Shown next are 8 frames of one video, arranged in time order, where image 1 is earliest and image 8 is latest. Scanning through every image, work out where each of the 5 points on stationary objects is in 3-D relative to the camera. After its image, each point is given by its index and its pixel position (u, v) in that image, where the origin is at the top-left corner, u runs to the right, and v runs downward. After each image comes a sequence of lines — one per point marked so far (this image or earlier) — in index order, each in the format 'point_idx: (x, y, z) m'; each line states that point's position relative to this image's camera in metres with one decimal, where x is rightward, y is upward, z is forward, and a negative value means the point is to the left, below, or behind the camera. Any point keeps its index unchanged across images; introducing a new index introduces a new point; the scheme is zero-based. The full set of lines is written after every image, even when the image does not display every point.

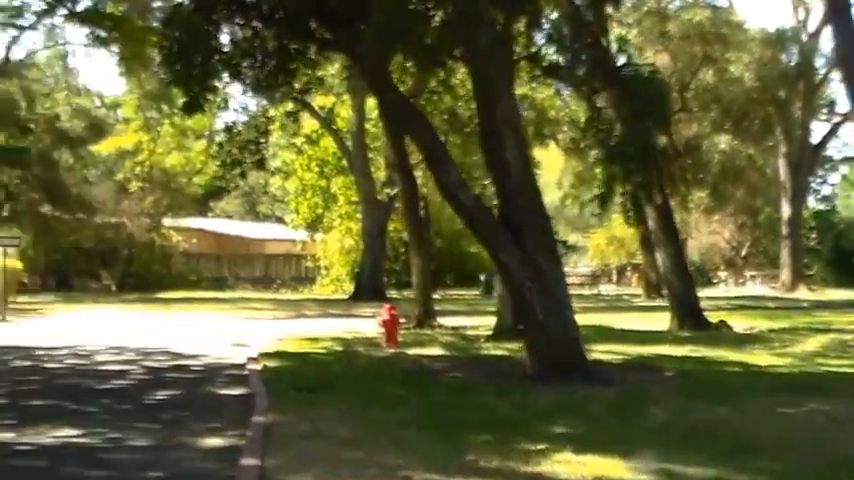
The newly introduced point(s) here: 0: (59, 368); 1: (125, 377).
0: (-4.4, -1.5, +17.5) m
1: (-3.4, -1.5, +16.3) m
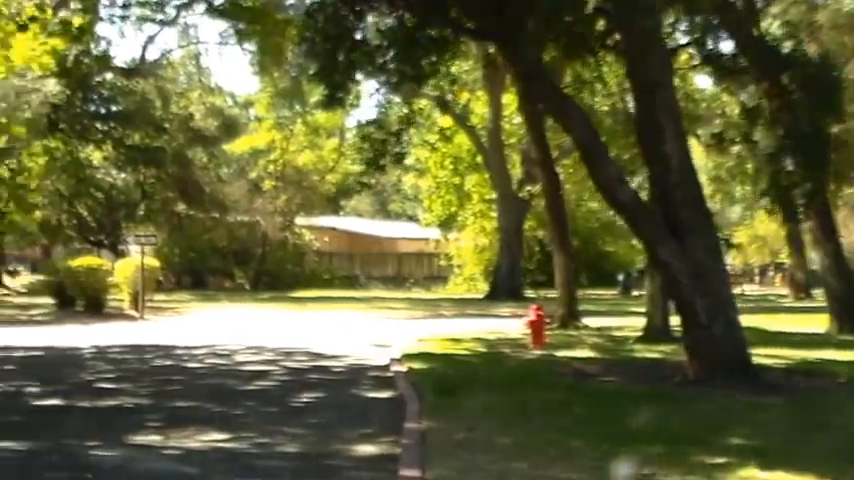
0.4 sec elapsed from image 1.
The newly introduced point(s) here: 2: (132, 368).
0: (-2.7, -1.5, +17.2) m
1: (-1.7, -1.5, +15.8) m
2: (-3.4, -1.5, +17.0) m
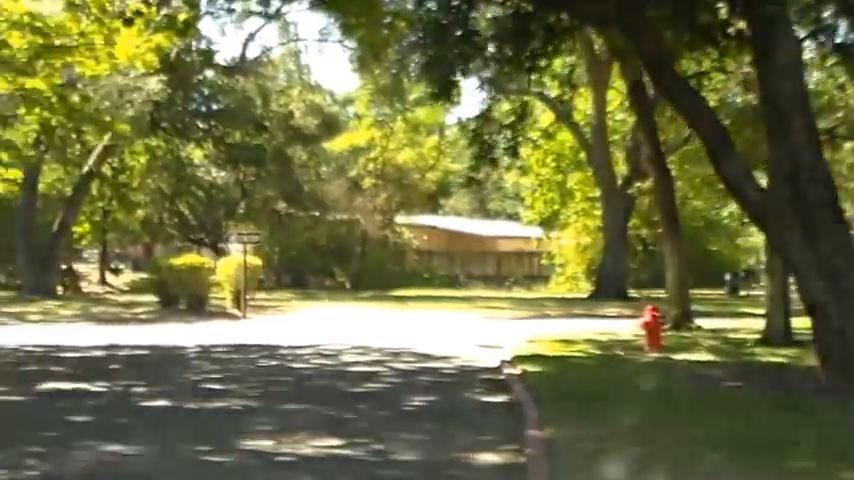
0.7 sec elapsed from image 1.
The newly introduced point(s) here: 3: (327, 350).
0: (-1.4, -1.5, +16.8) m
1: (-0.5, -1.5, +15.4) m
2: (-2.1, -1.5, +16.7) m
3: (-1.3, -1.5, +19.7) m
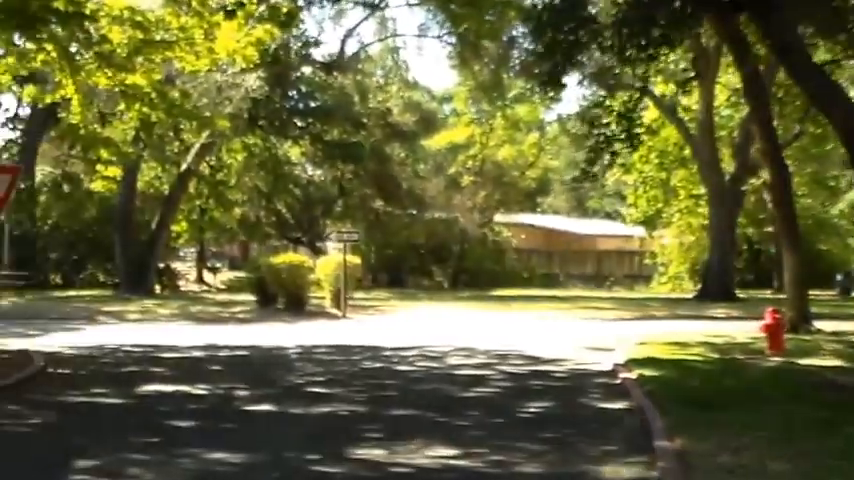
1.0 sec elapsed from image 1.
0: (-0.2, -1.5, +16.2) m
1: (+0.6, -1.5, +14.8) m
2: (-0.9, -1.4, +16.1) m
3: (+0.1, -1.5, +19.1) m
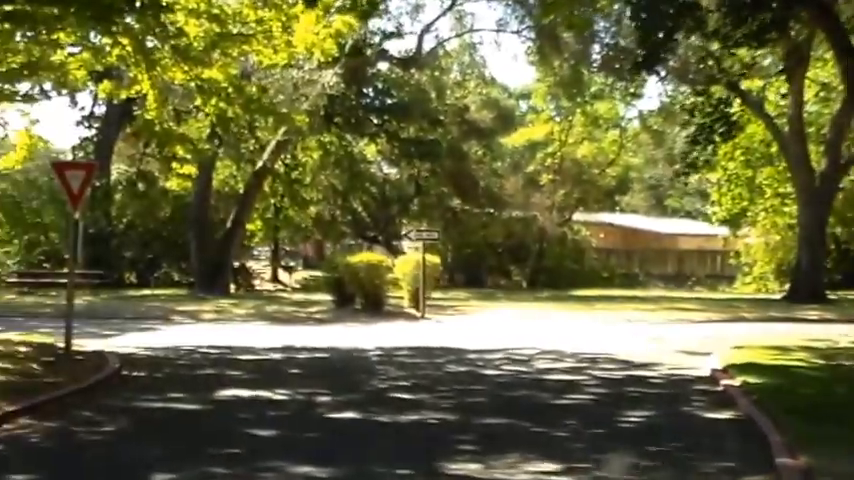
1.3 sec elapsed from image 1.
0: (+0.8, -1.4, +15.5) m
1: (+1.5, -1.4, +14.0) m
2: (0.0, -1.4, +15.4) m
3: (+1.1, -1.4, +18.3) m
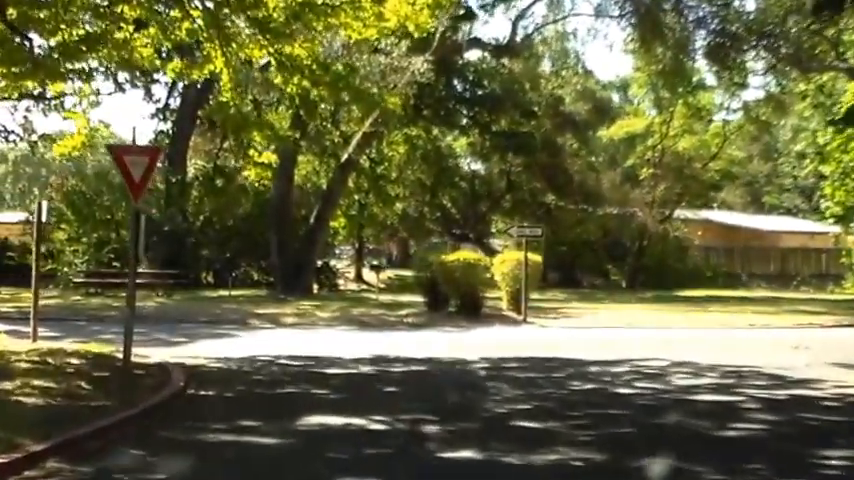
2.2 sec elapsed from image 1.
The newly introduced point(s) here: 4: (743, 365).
0: (+1.8, -1.4, +12.9) m
1: (+2.5, -1.4, +11.4) m
2: (+1.1, -1.4, +12.9) m
3: (+2.4, -1.4, +15.7) m
4: (+3.5, -1.4, +16.2) m
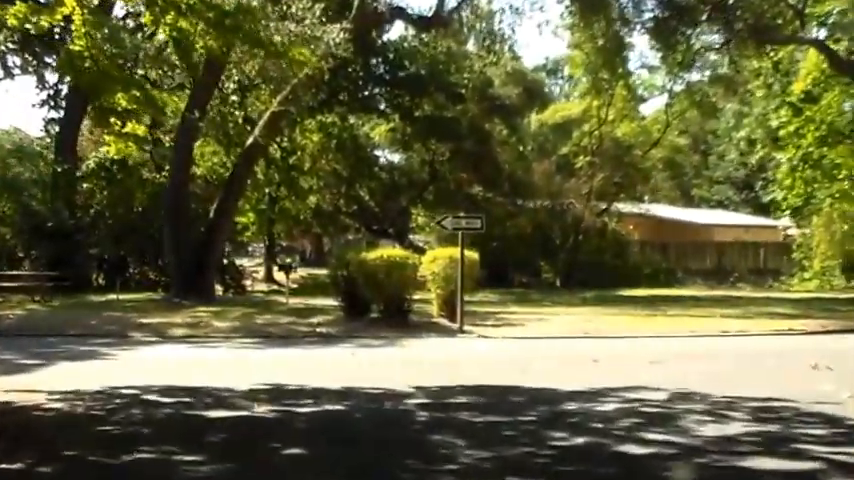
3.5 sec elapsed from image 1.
0: (+1.4, -1.3, +8.7) m
1: (+2.1, -1.3, +7.2) m
2: (+0.6, -1.3, +8.7) m
3: (+1.7, -1.3, +11.6) m
4: (+2.8, -1.3, +12.1) m
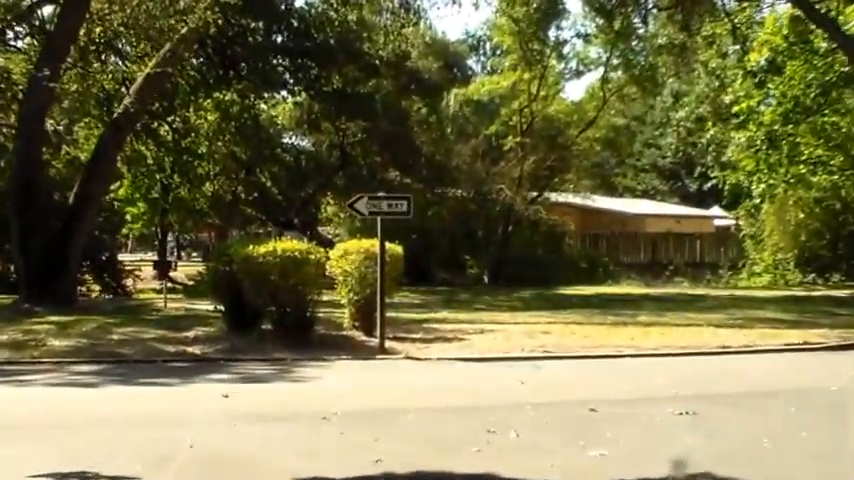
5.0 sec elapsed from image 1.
0: (+1.2, -1.2, +3.1) m
1: (+2.0, -1.2, +1.7) m
2: (+0.4, -1.2, +3.1) m
3: (+1.4, -1.2, +6.0) m
4: (+2.4, -1.2, +6.6) m
